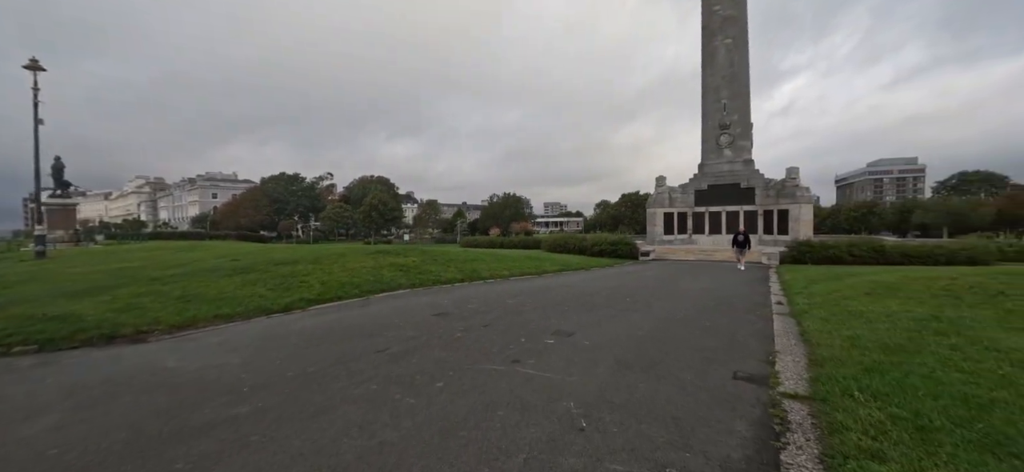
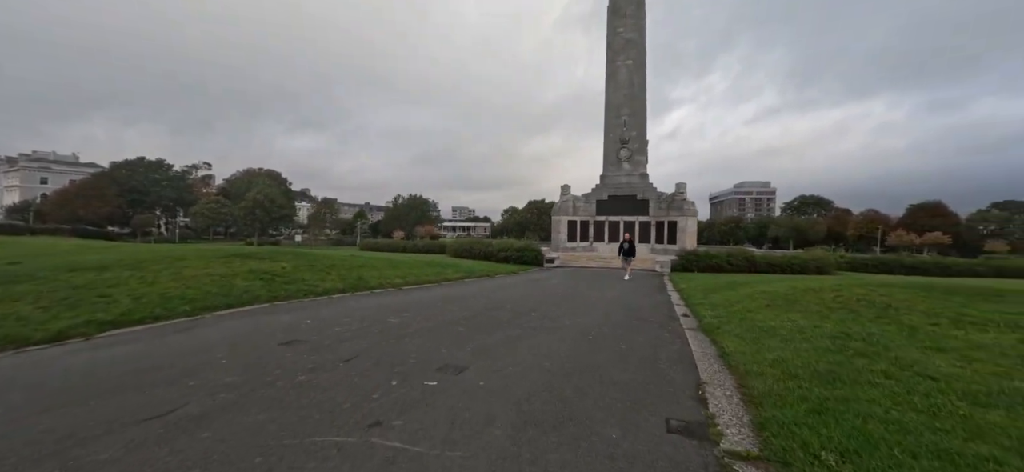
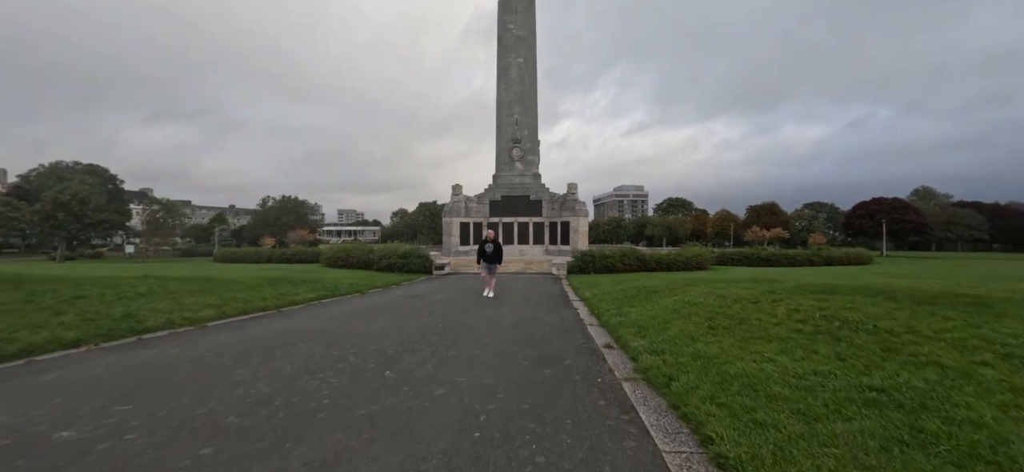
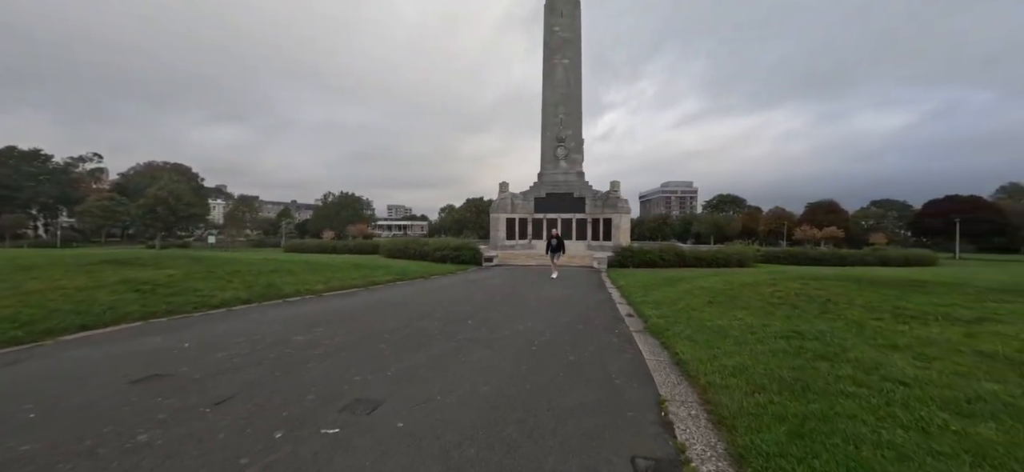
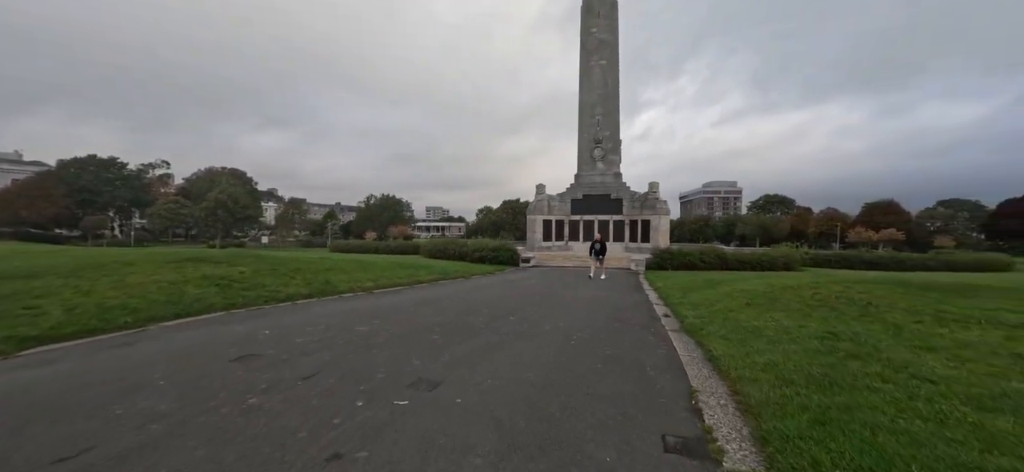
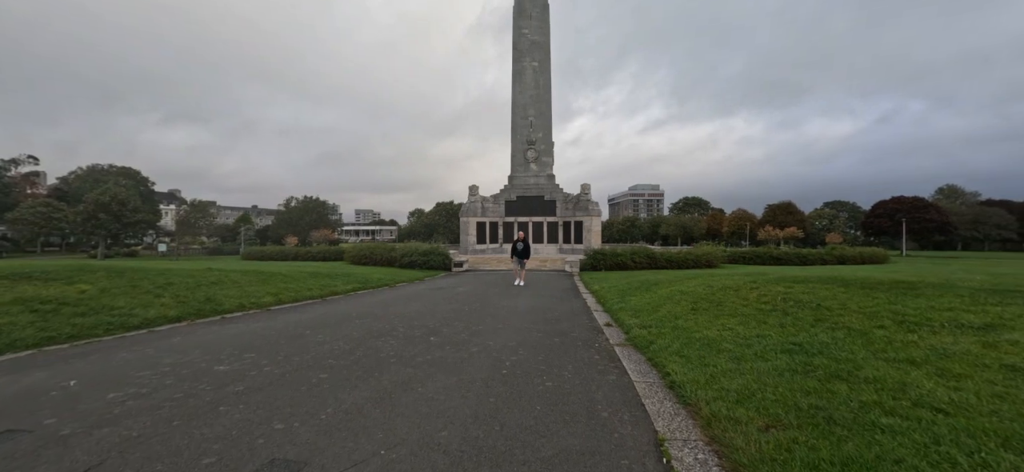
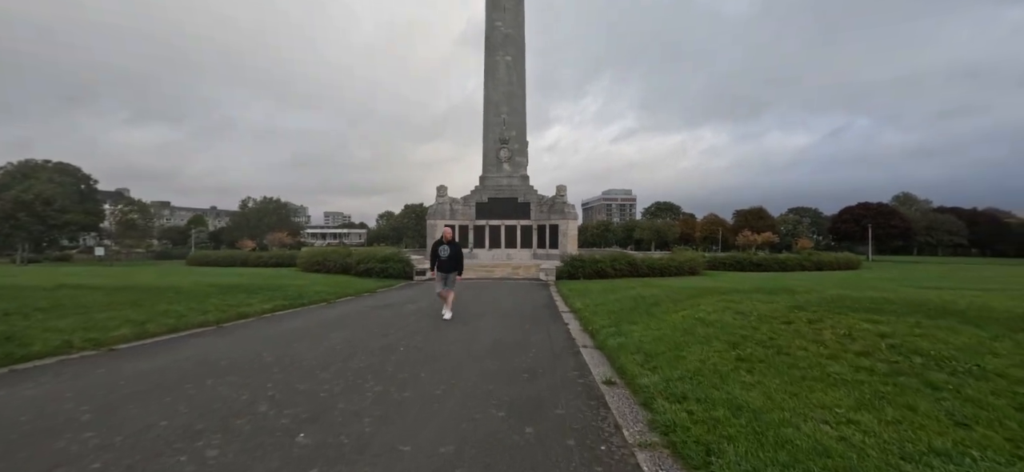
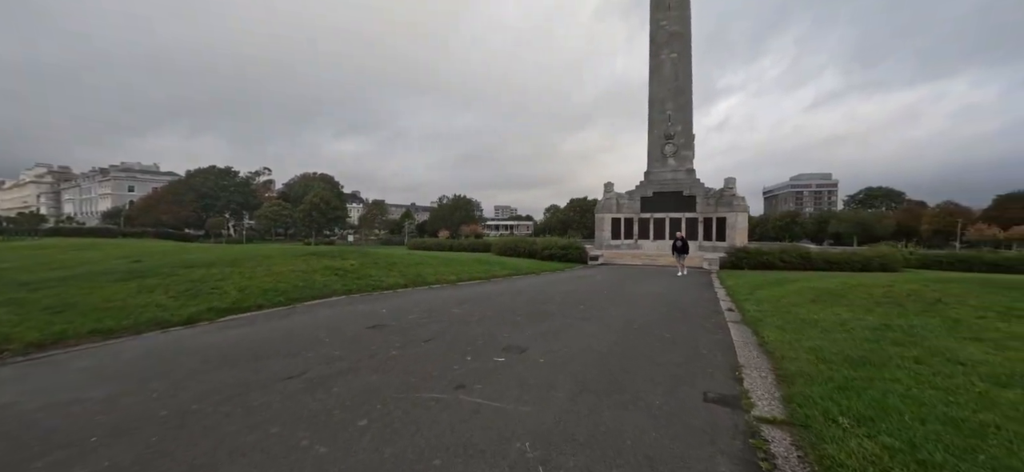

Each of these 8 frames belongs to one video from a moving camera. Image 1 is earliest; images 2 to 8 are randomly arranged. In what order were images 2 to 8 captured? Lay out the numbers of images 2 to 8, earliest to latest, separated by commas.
8, 2, 5, 4, 6, 3, 7
